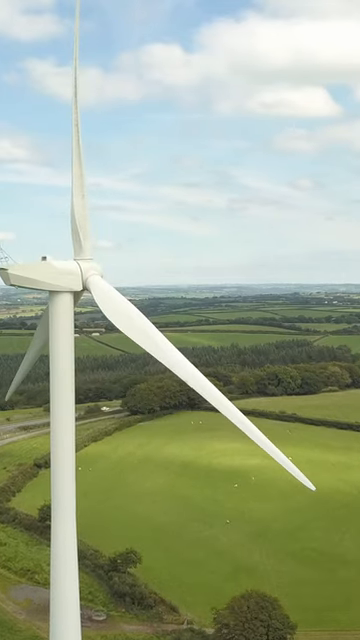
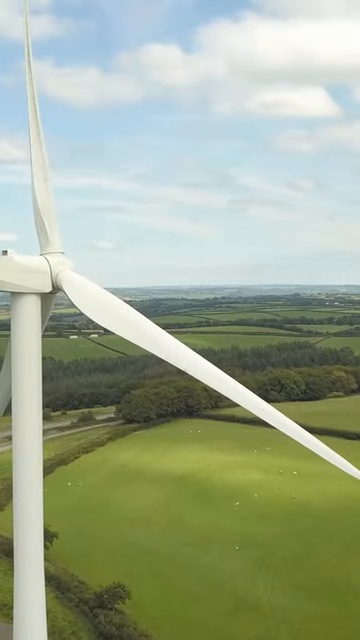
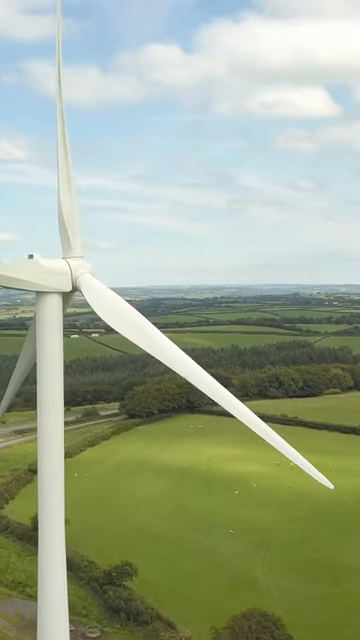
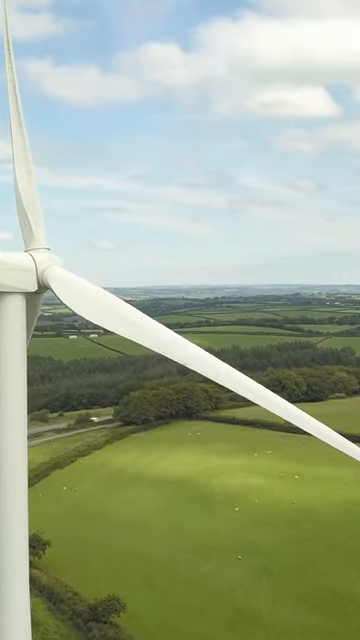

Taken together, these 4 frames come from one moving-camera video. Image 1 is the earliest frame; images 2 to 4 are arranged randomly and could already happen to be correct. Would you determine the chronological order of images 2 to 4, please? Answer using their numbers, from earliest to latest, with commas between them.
3, 2, 4
